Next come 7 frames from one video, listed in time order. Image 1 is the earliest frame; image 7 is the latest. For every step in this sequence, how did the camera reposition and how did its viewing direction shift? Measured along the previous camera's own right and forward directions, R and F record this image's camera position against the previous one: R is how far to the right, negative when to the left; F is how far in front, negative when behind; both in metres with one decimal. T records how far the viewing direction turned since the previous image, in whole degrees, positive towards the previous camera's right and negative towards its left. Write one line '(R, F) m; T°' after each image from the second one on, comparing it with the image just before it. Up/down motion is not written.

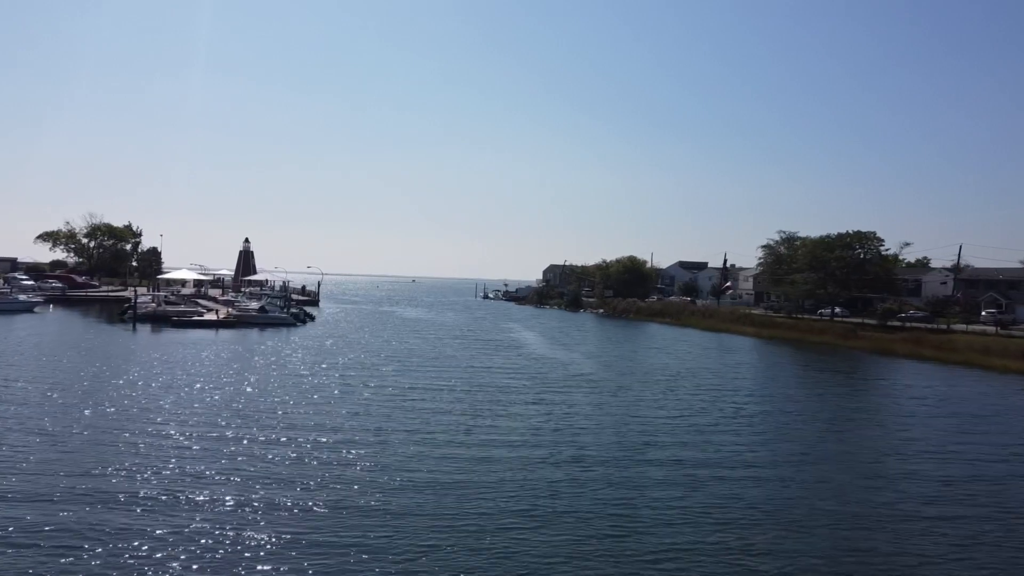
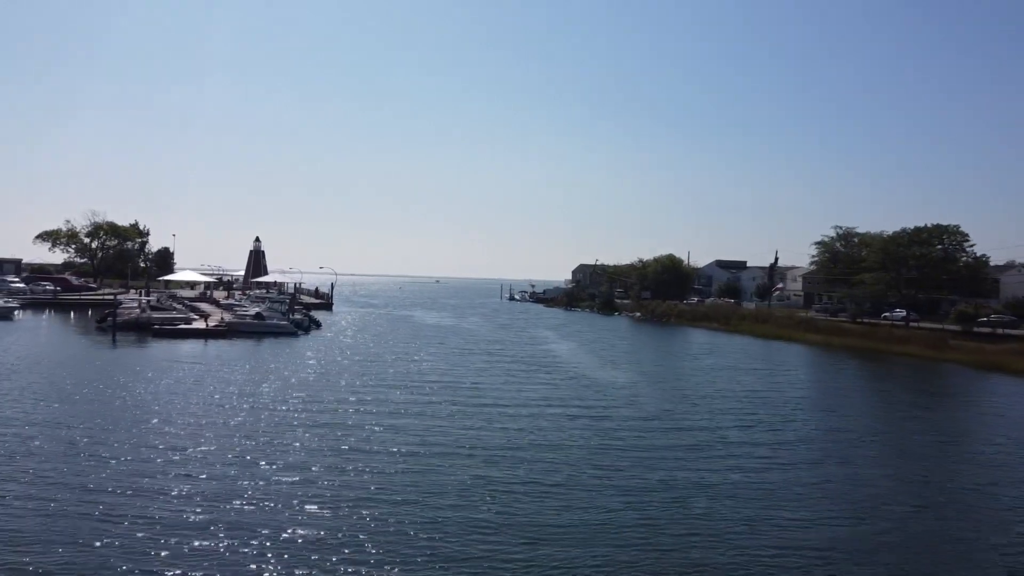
(-0.4, +5.2) m; -2°
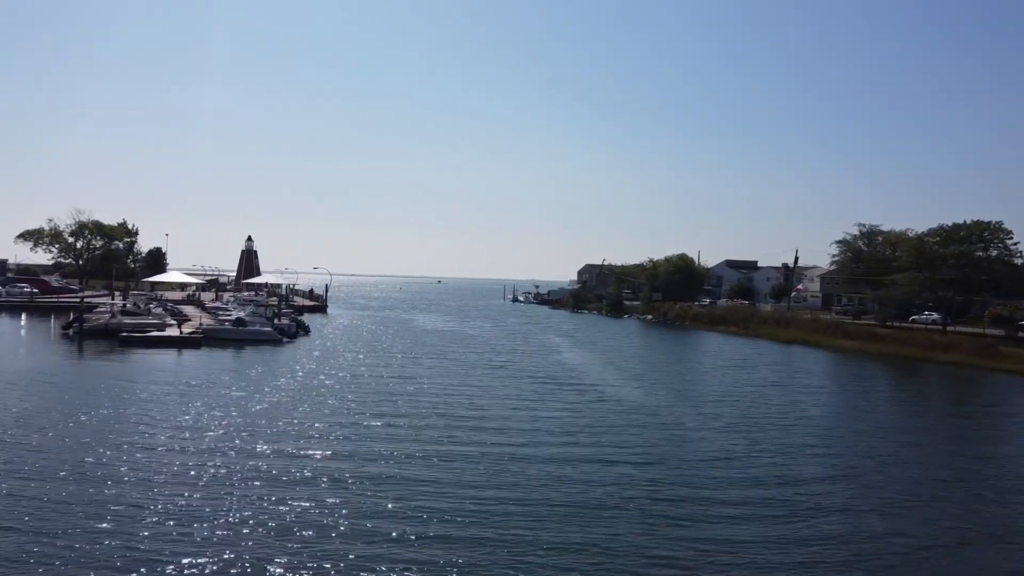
(-0.2, +3.0) m; 0°
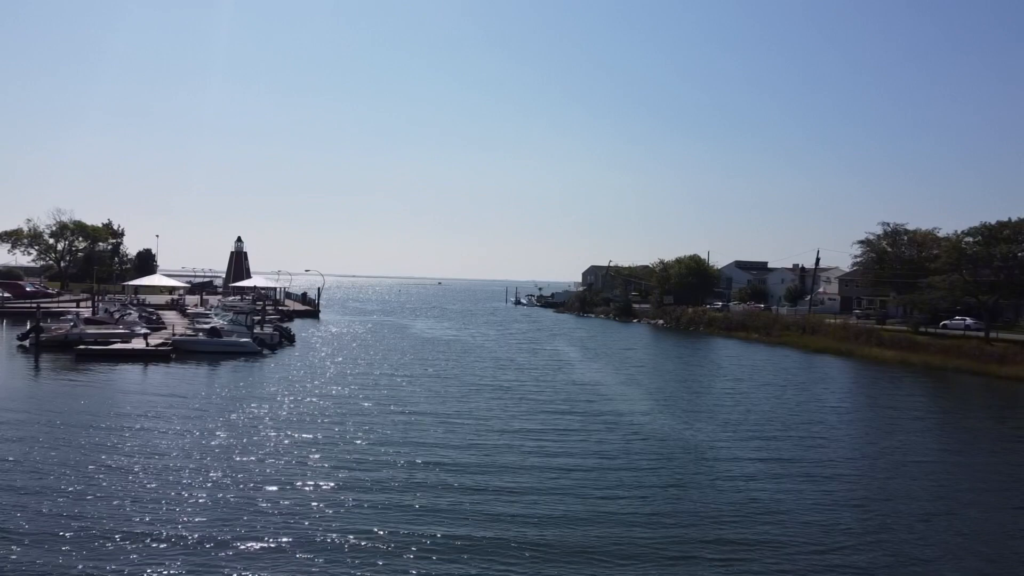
(-0.2, +3.1) m; 0°
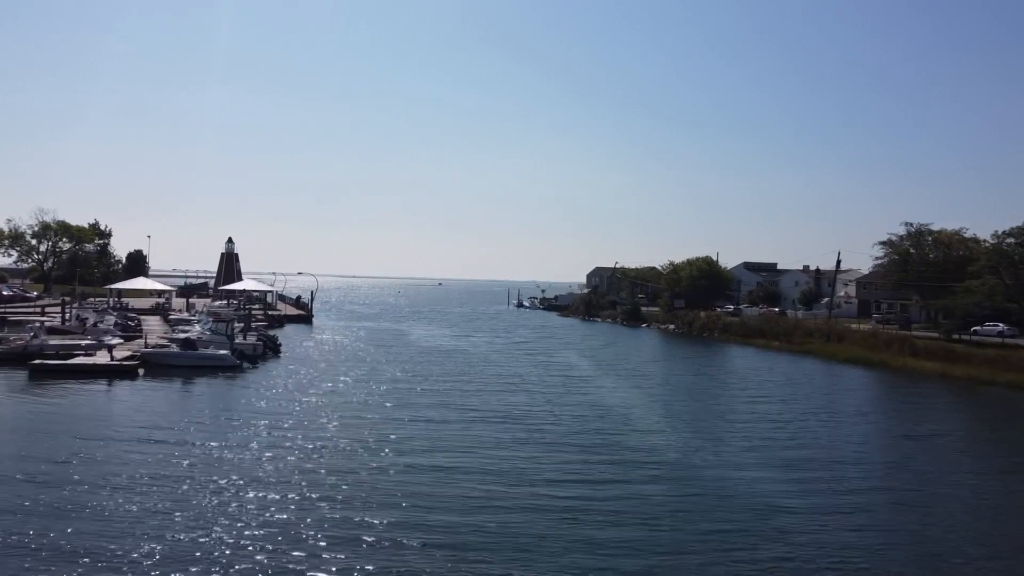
(-0.2, +2.6) m; 0°
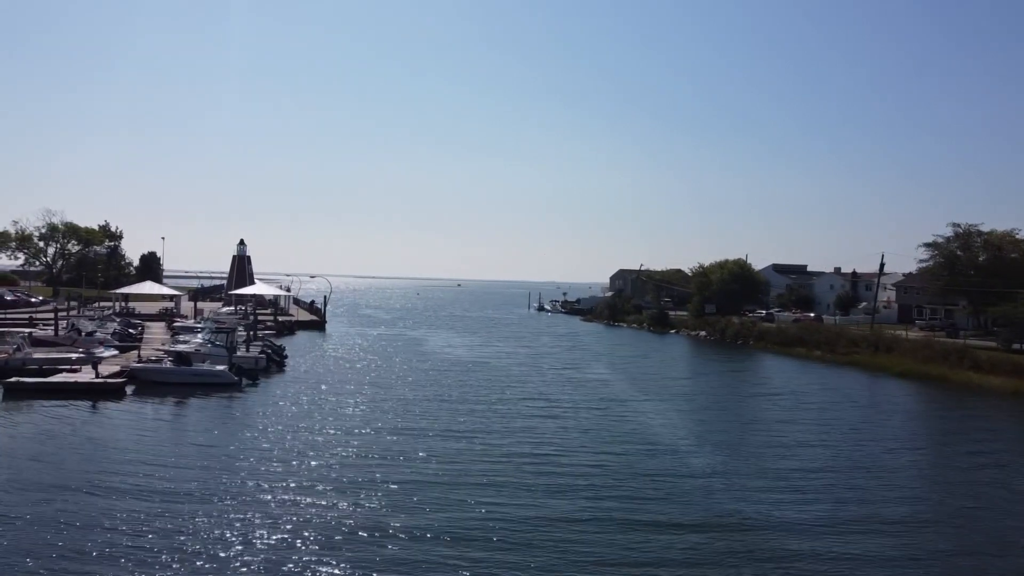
(-0.2, +2.4) m; -1°
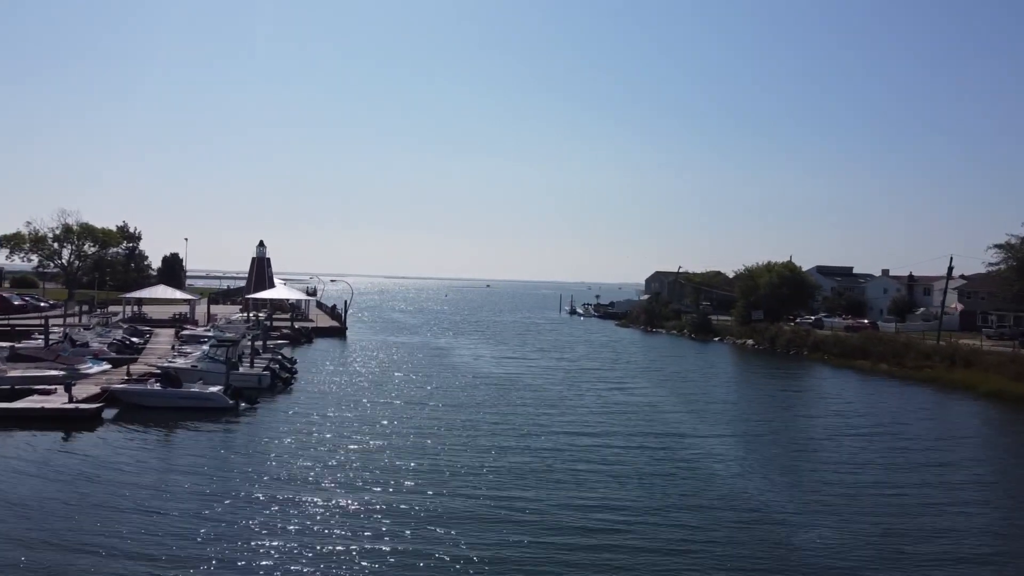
(-0.2, +3.1) m; -2°
